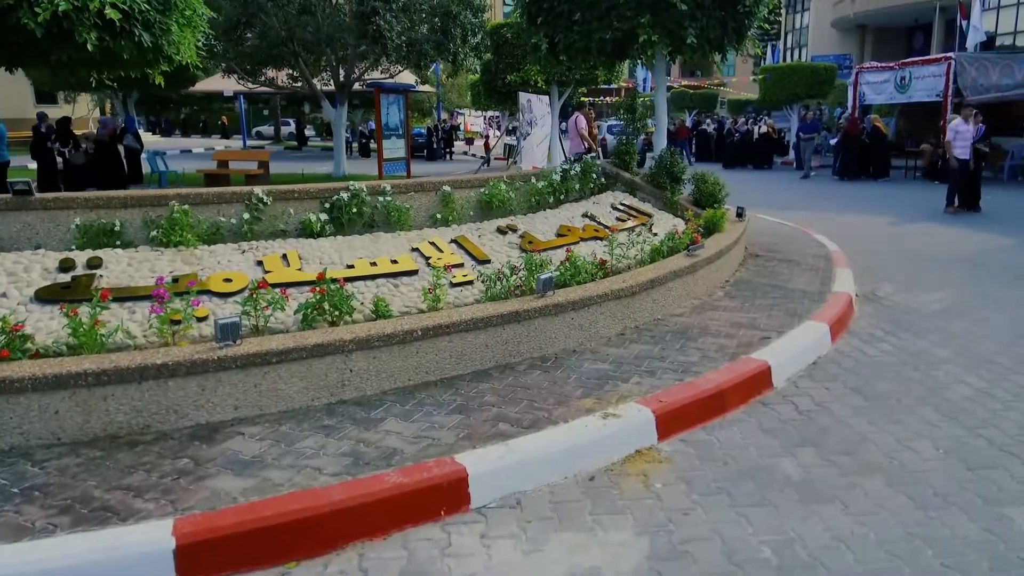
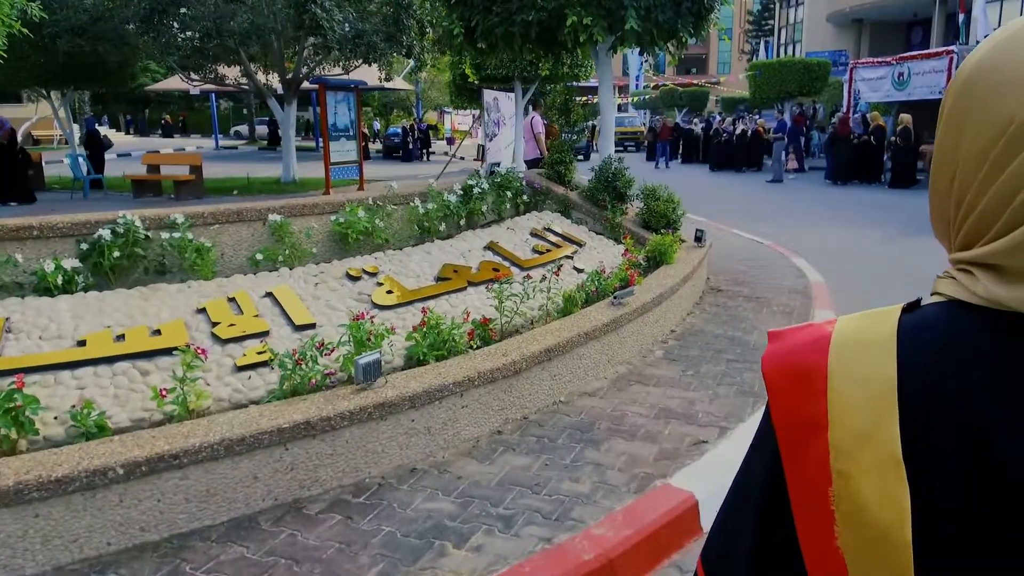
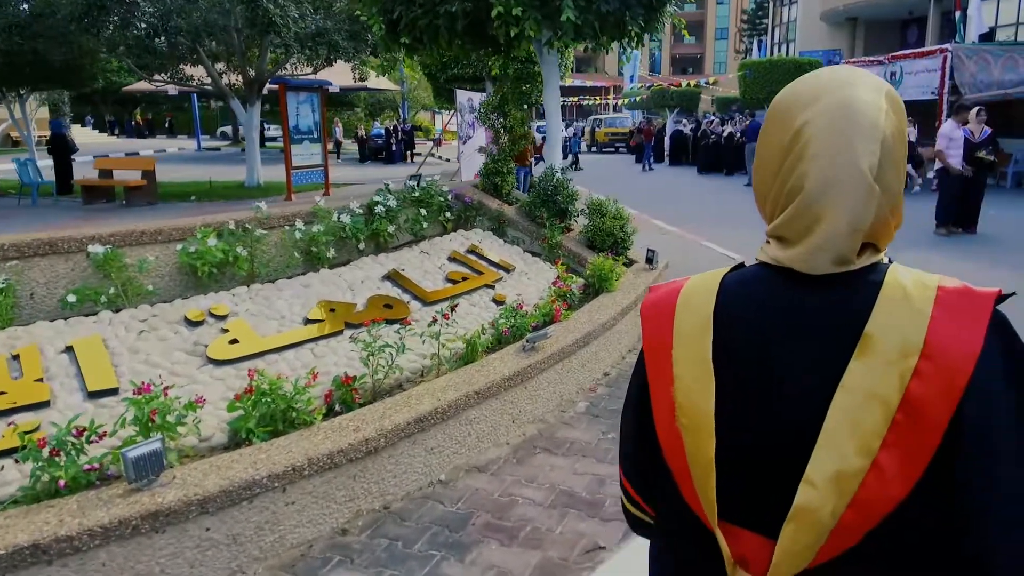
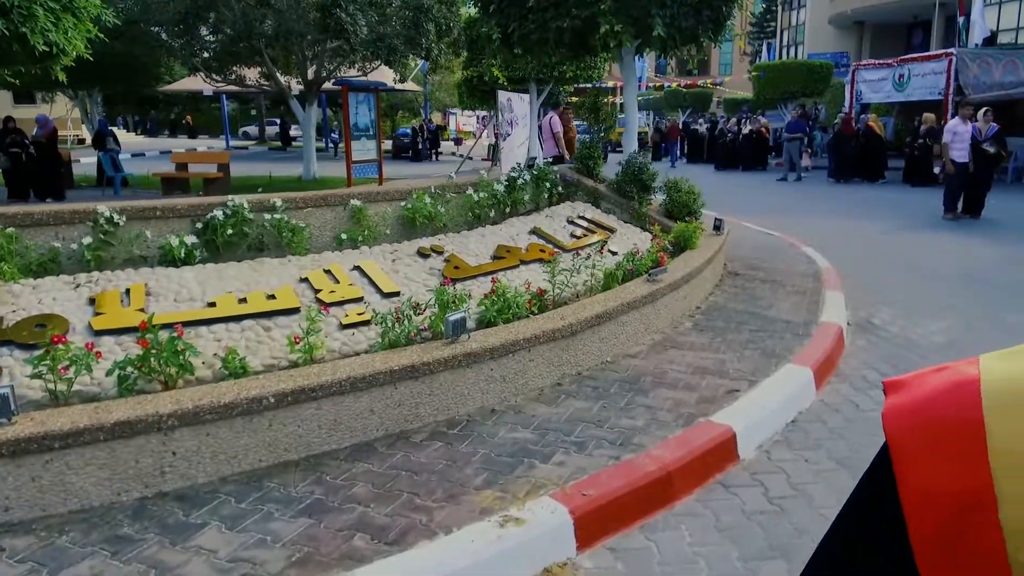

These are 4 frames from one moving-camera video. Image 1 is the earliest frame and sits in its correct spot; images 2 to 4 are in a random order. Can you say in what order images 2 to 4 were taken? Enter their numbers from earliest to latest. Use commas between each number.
4, 2, 3
